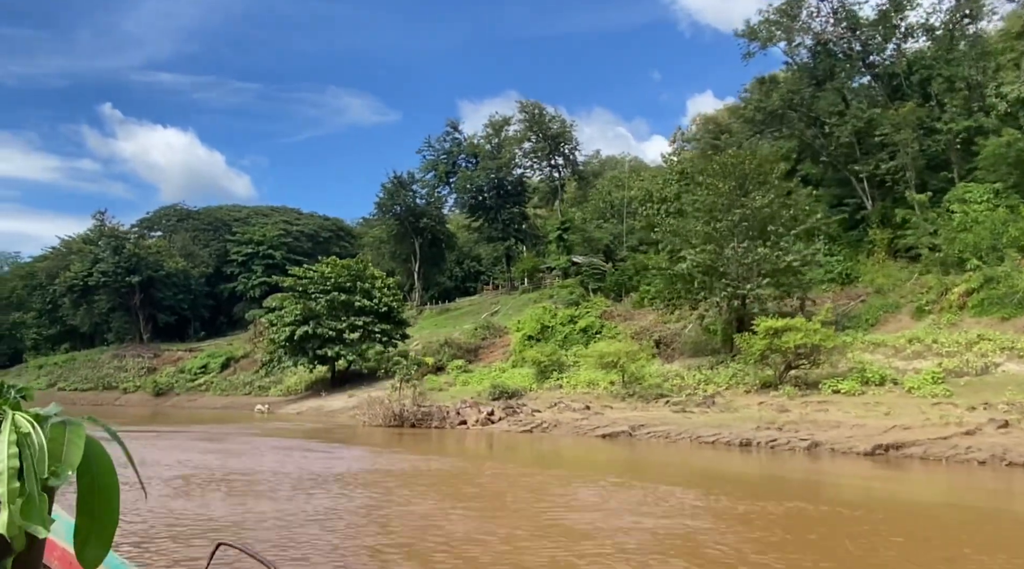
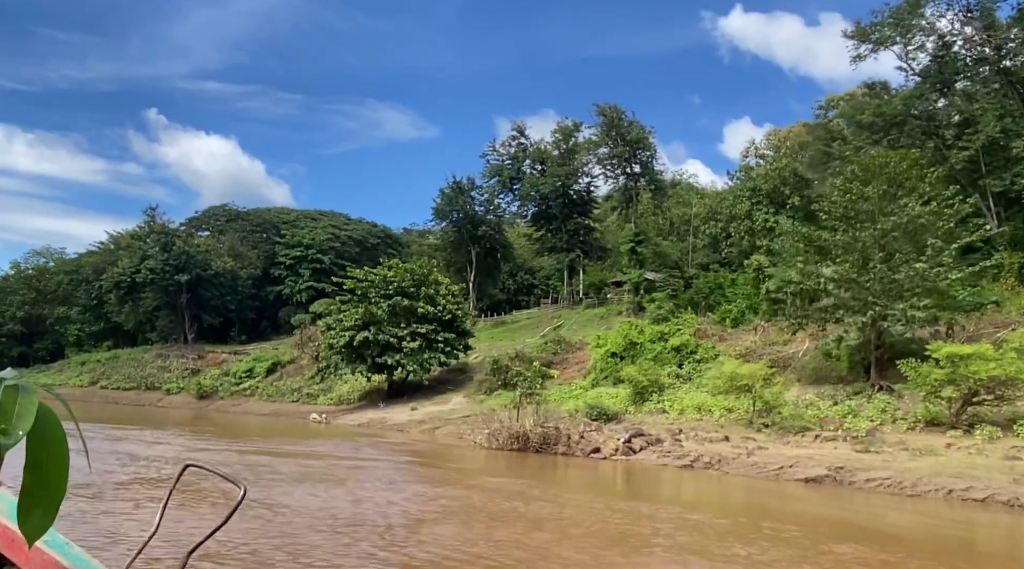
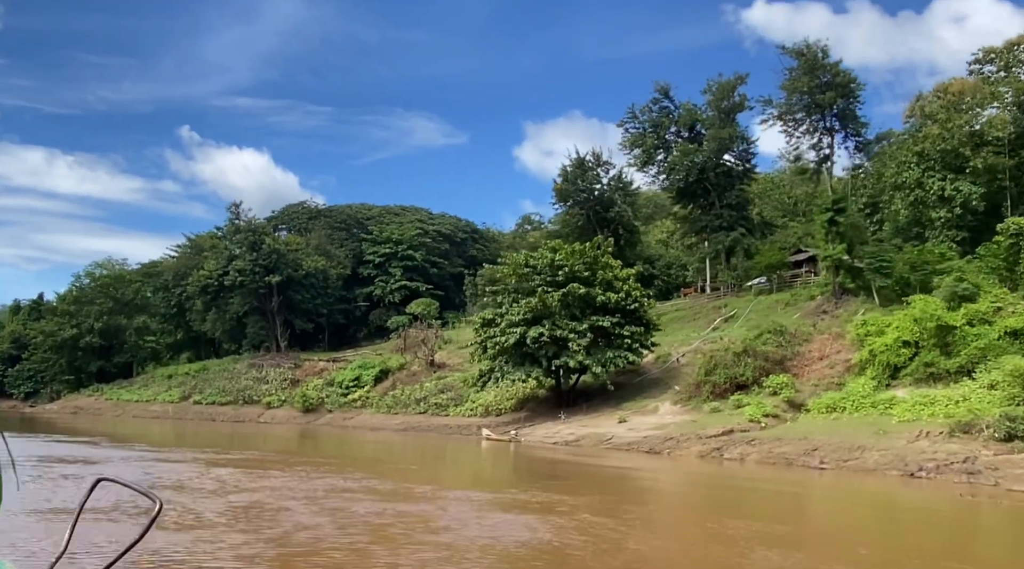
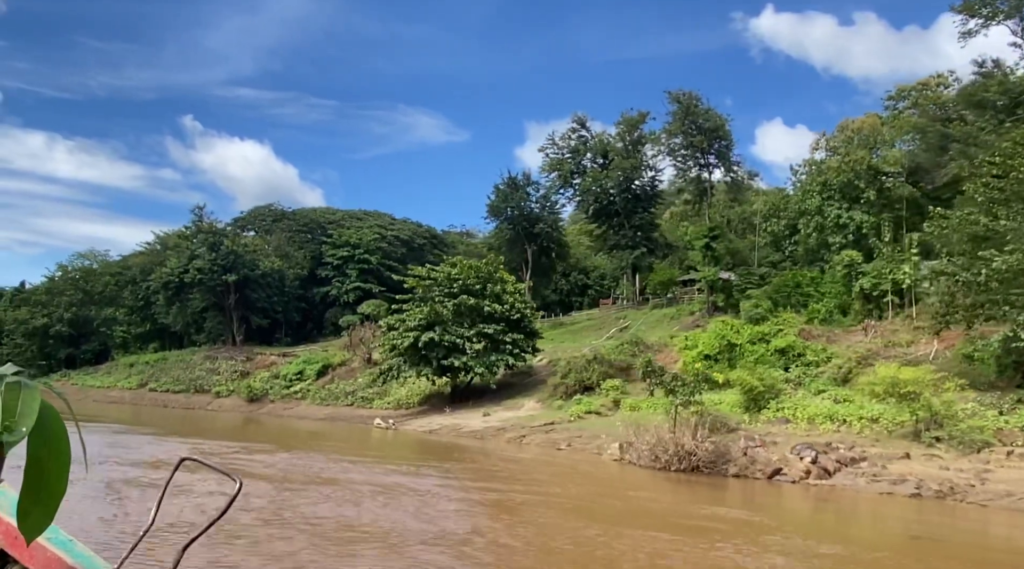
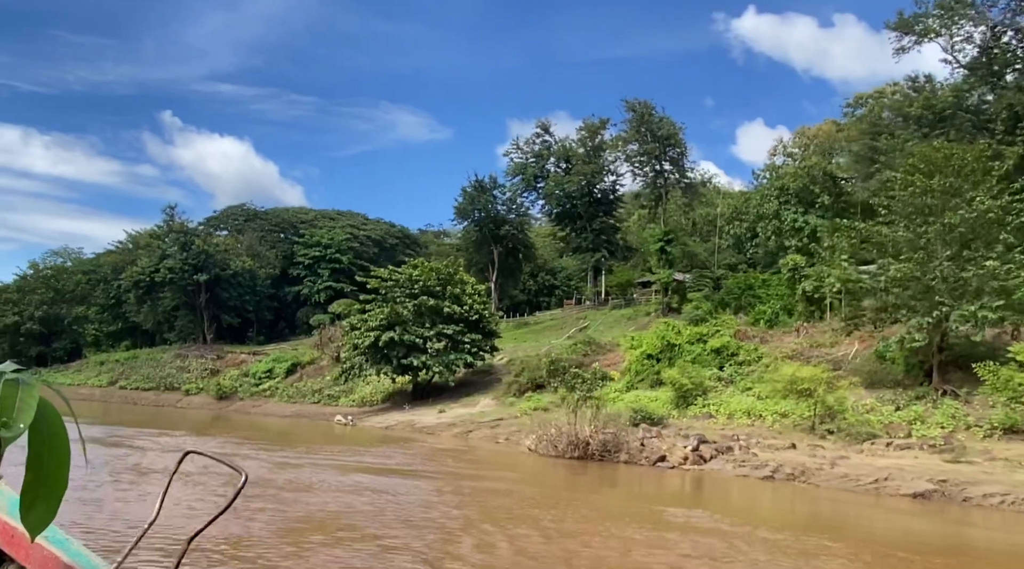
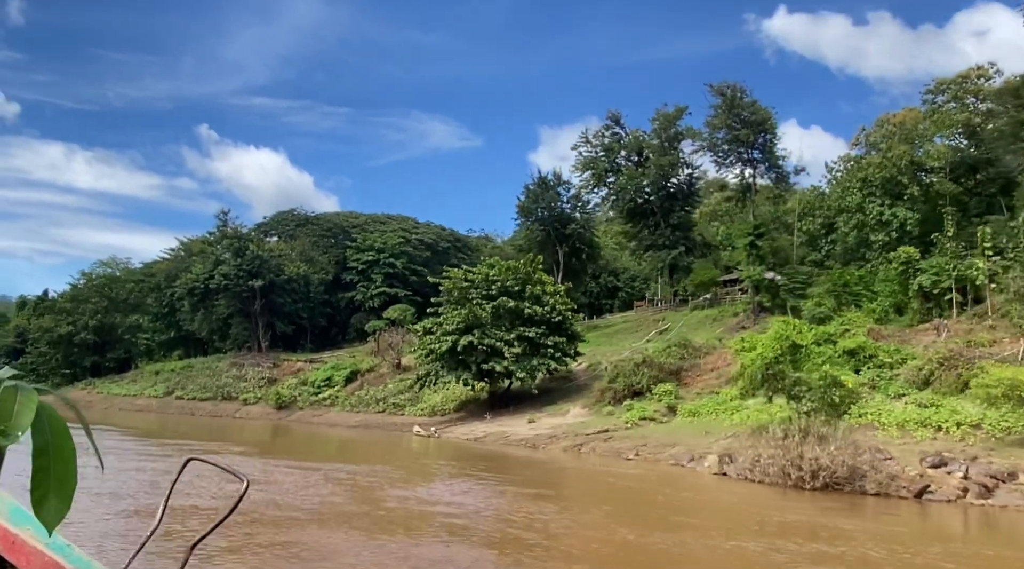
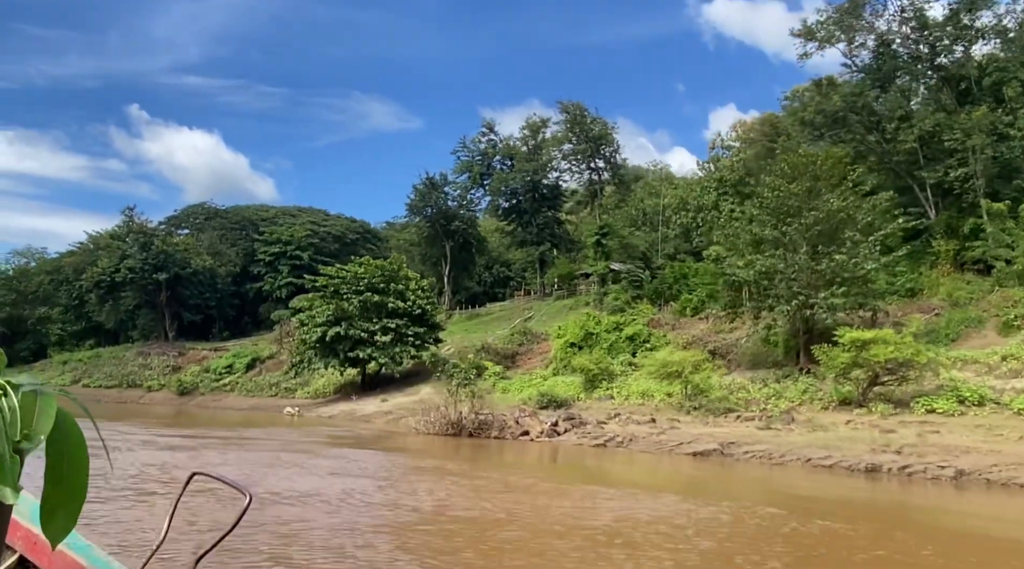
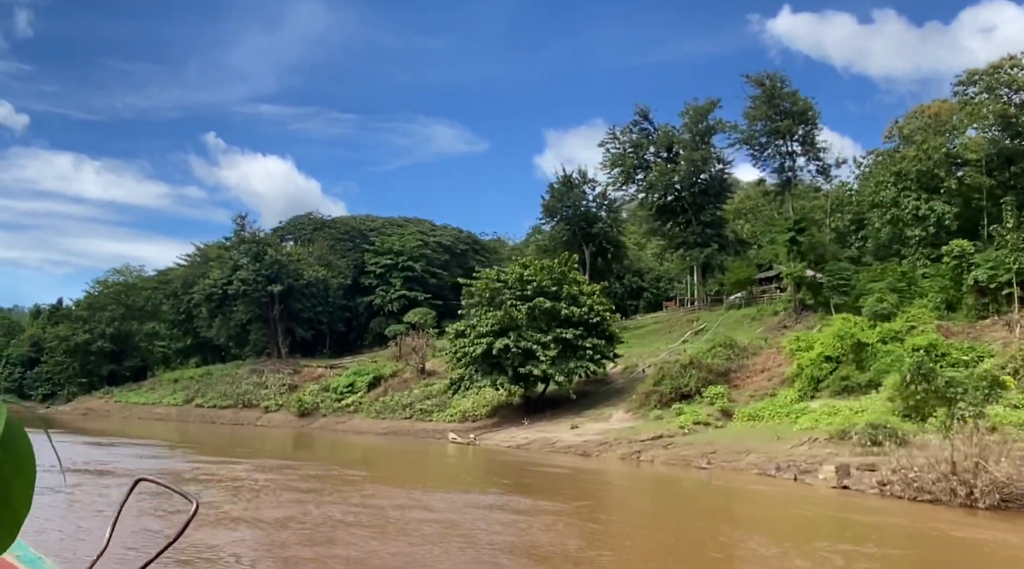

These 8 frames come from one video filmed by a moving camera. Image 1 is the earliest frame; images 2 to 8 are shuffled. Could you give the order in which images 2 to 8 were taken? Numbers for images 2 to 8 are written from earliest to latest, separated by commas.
7, 2, 5, 4, 6, 8, 3
